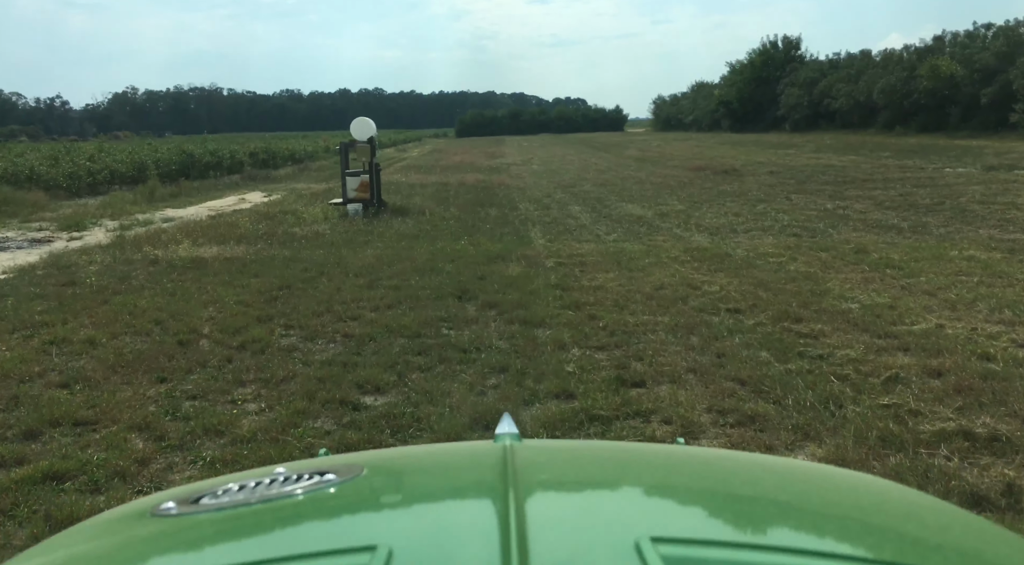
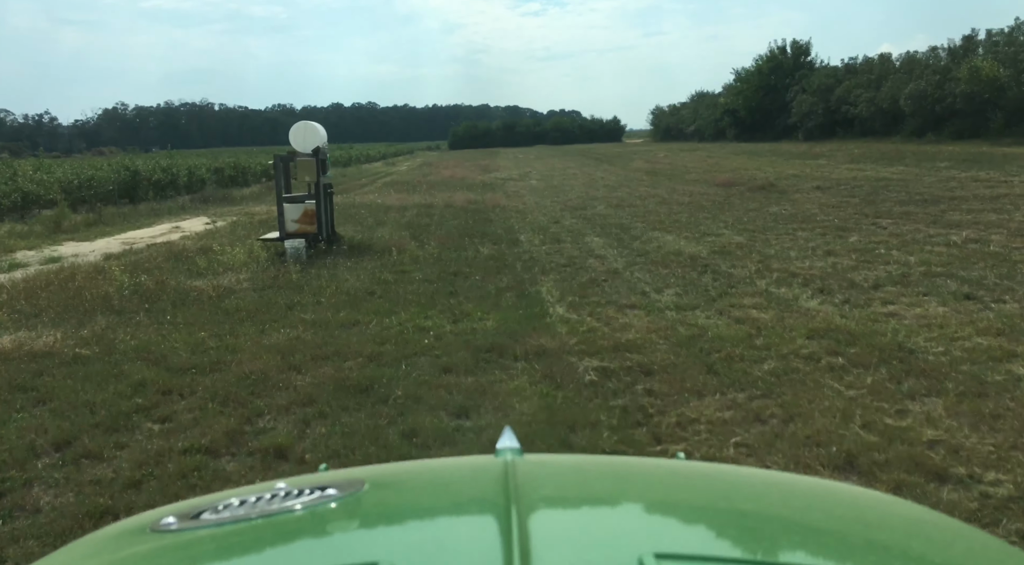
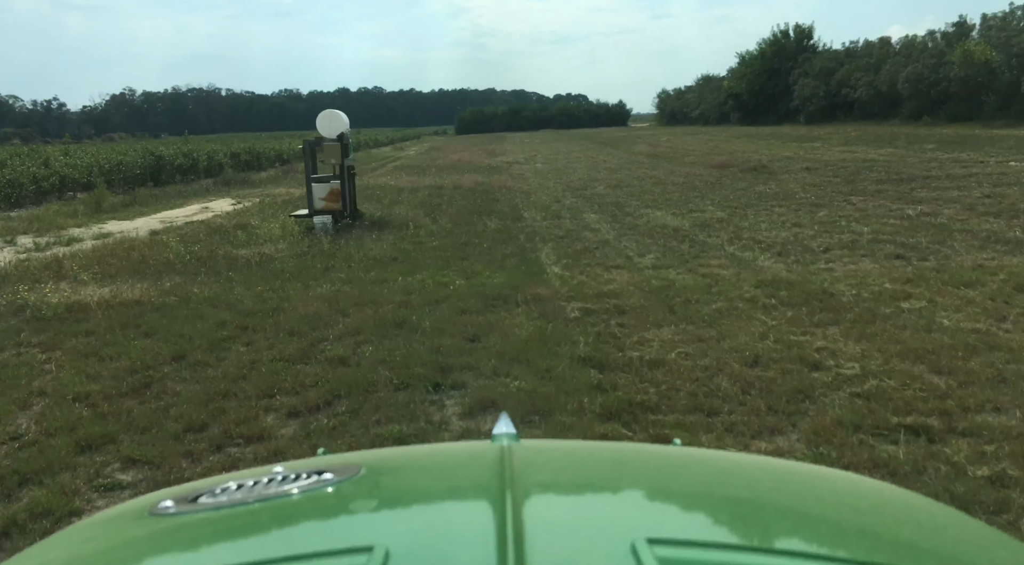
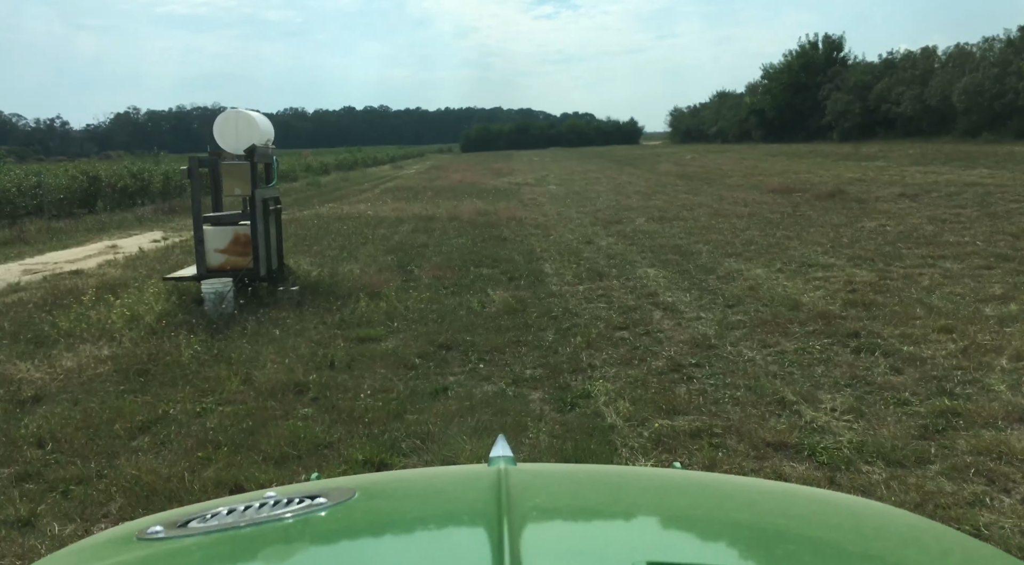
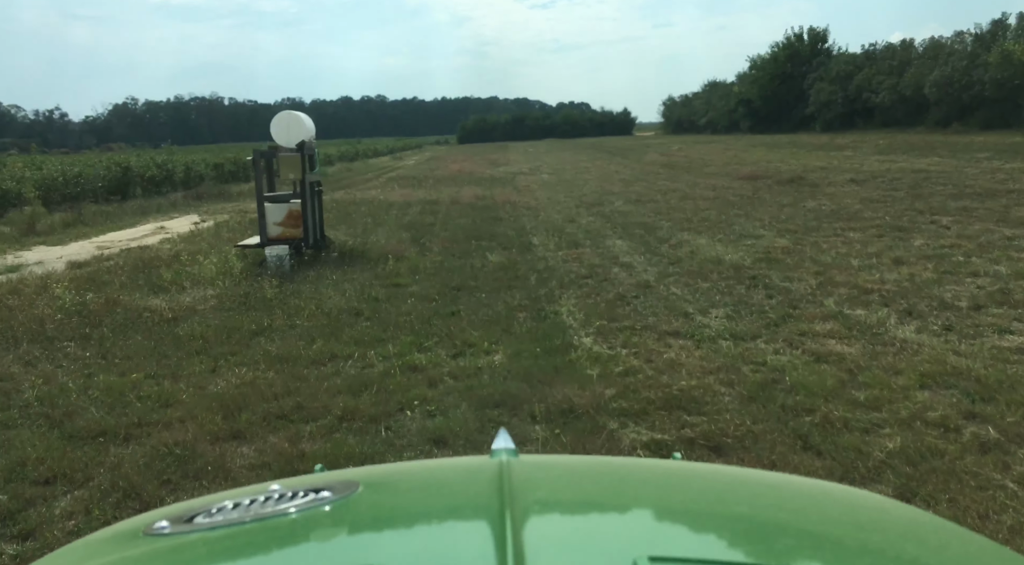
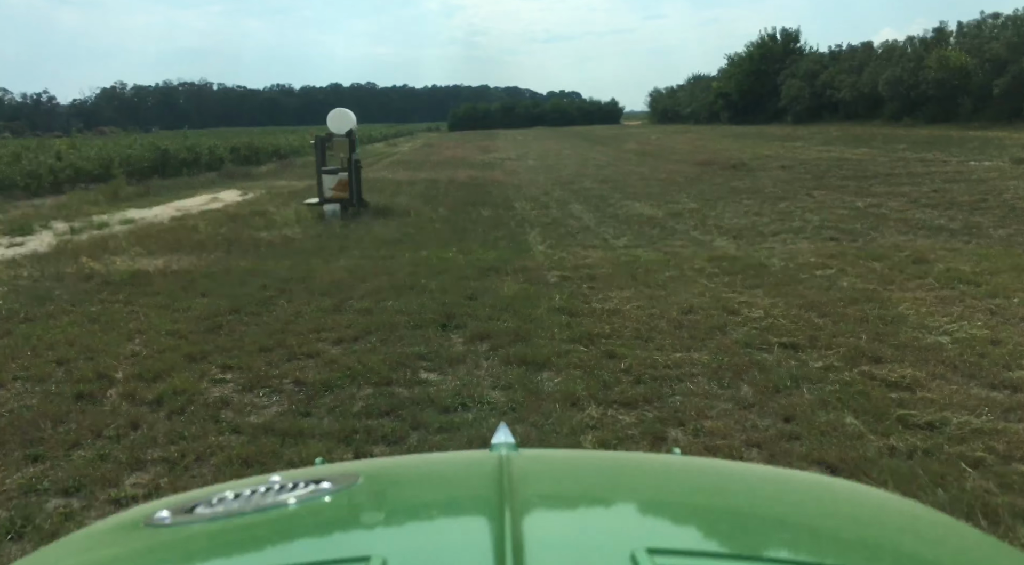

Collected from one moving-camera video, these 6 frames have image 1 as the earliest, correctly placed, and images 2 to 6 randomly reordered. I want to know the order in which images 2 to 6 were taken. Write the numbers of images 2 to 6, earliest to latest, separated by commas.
6, 3, 2, 5, 4
